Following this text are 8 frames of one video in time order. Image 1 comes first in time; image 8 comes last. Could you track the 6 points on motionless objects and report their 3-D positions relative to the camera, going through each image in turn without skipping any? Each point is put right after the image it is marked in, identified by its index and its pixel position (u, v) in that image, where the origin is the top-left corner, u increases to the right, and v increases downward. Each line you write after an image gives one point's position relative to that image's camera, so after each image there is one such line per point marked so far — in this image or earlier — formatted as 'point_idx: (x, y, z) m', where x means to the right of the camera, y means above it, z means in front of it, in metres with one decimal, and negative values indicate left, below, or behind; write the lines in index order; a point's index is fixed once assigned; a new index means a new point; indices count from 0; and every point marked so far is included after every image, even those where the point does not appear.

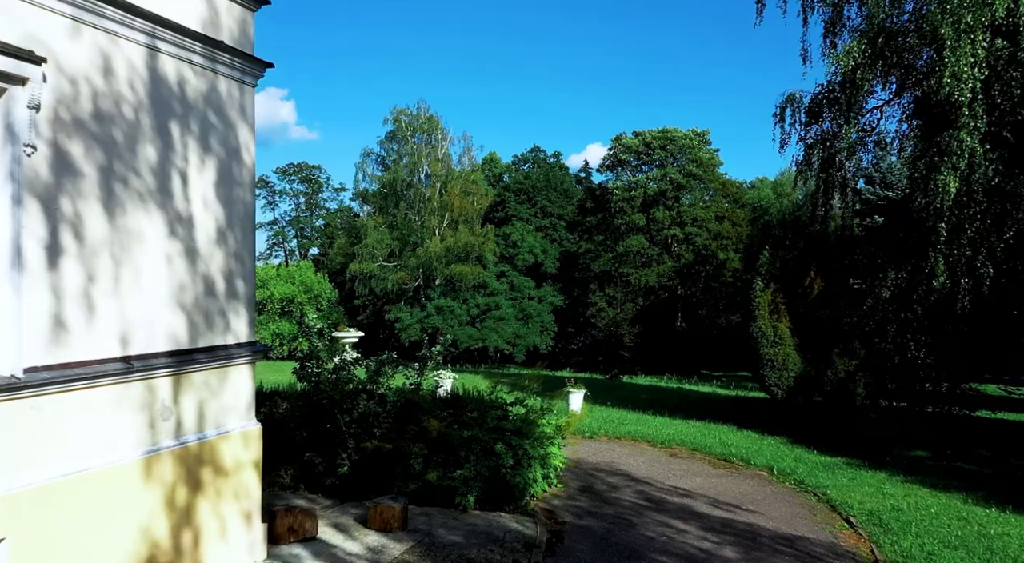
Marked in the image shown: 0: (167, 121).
0: (-2.3, +1.1, +5.1) m
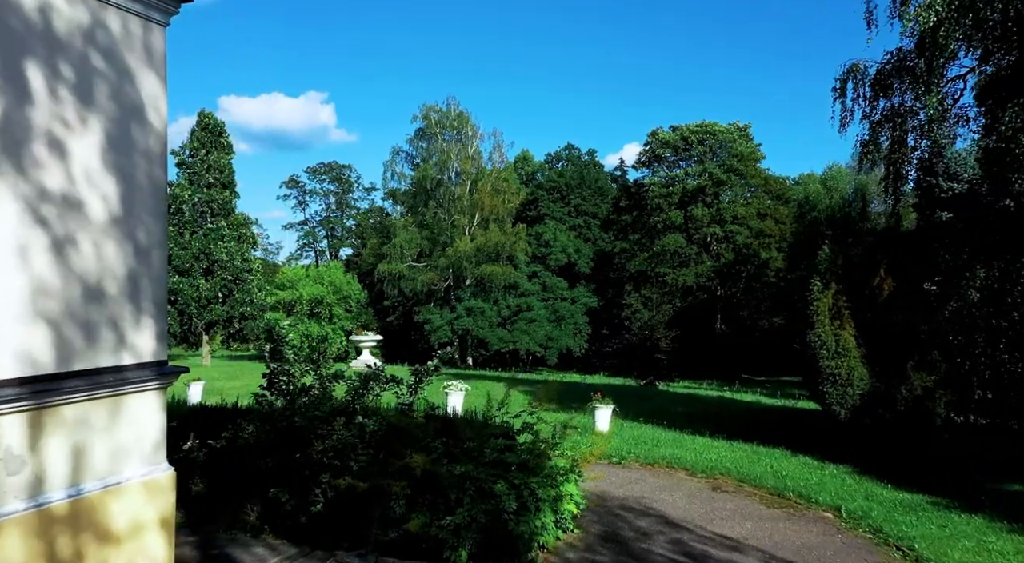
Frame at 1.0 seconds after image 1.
0: (-2.4, +1.1, +3.7) m
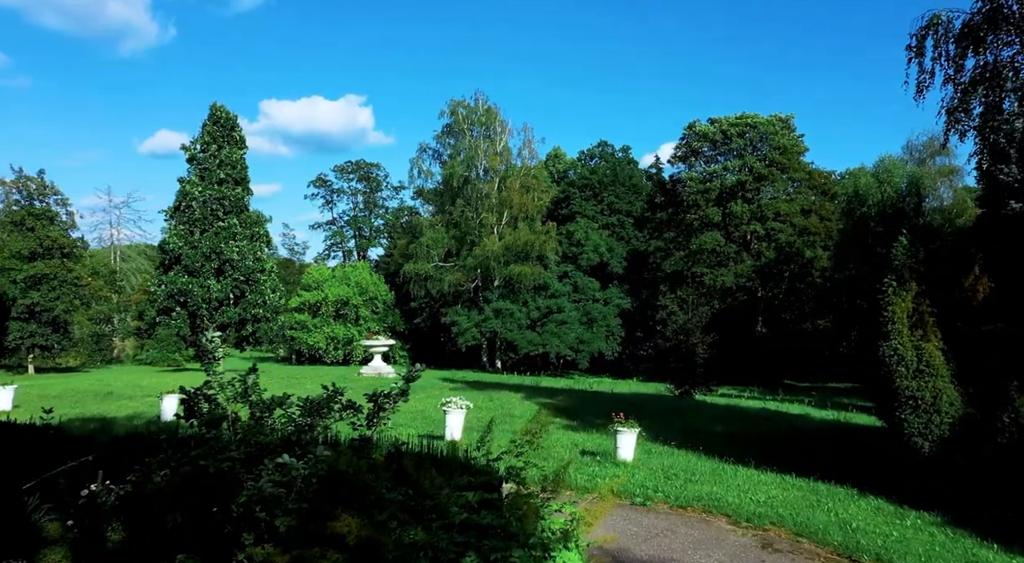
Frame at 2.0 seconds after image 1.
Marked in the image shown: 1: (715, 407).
0: (-2.7, +1.1, +2.1) m
1: (+5.2, -3.2, +19.5) m
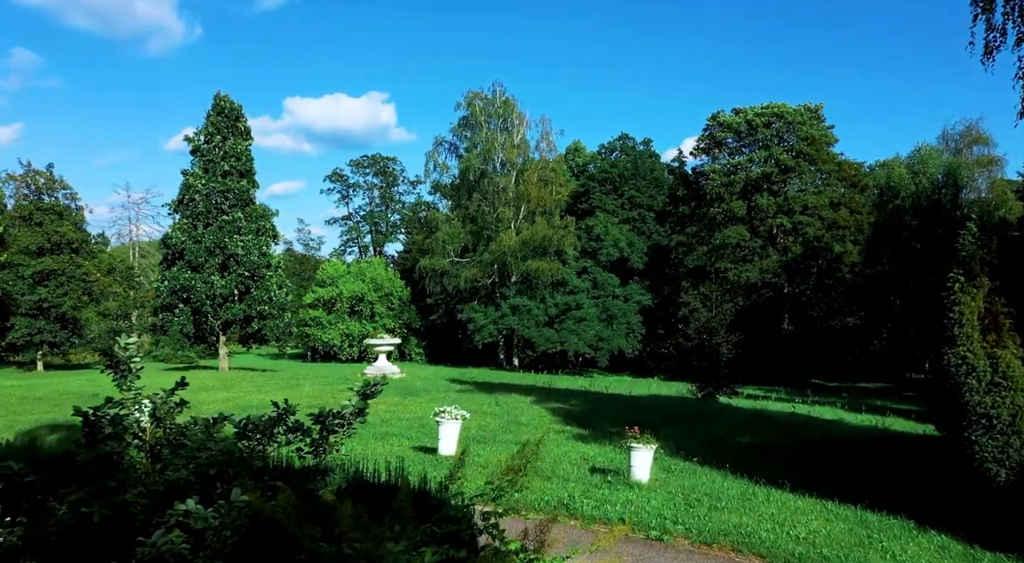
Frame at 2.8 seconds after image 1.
0: (-2.9, +1.1, +1.0) m
1: (+5.5, -3.1, +18.2) m
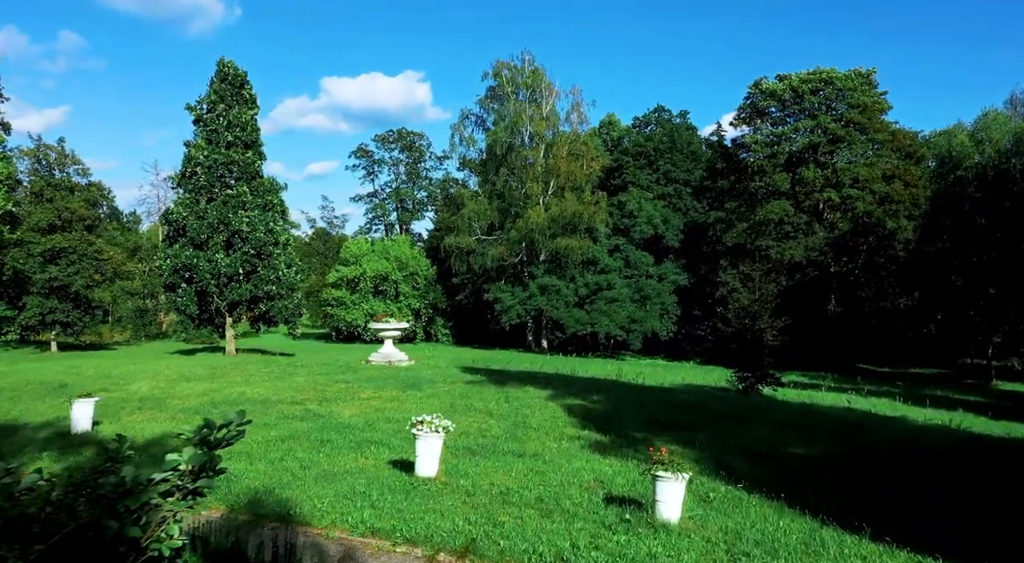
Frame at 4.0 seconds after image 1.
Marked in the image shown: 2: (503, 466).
0: (-3.4, +1.1, -0.8) m
1: (+5.8, -2.7, +16.1) m
2: (-0.1, -2.0, +8.3) m
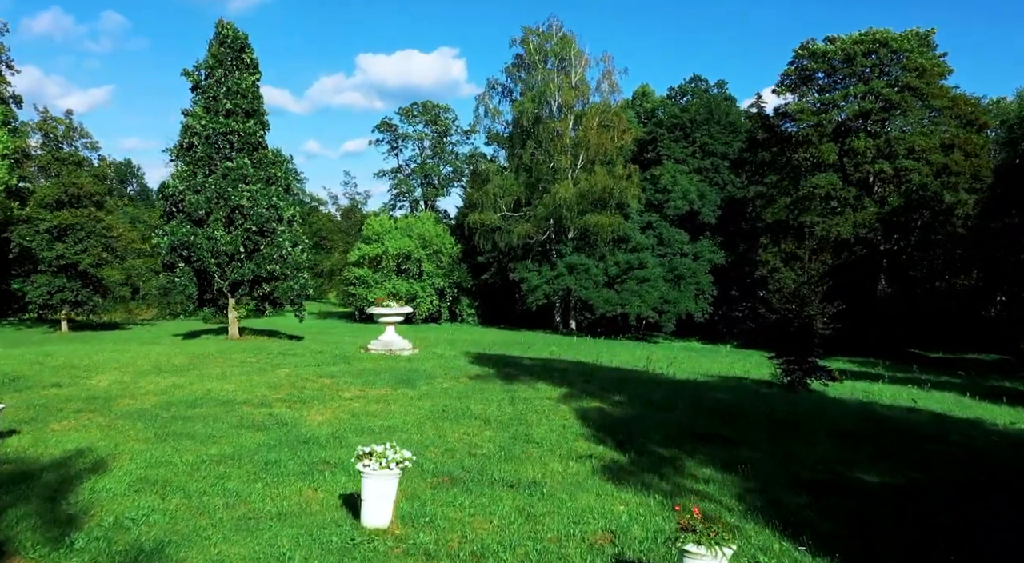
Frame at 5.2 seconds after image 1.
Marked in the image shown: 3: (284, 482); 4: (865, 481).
0: (-3.9, +1.0, -2.7) m
1: (+6.1, -2.3, +13.9) m
2: (-0.2, -1.9, +6.4) m
3: (-2.1, -1.8, +6.8) m
4: (+3.8, -2.1, +8.0) m
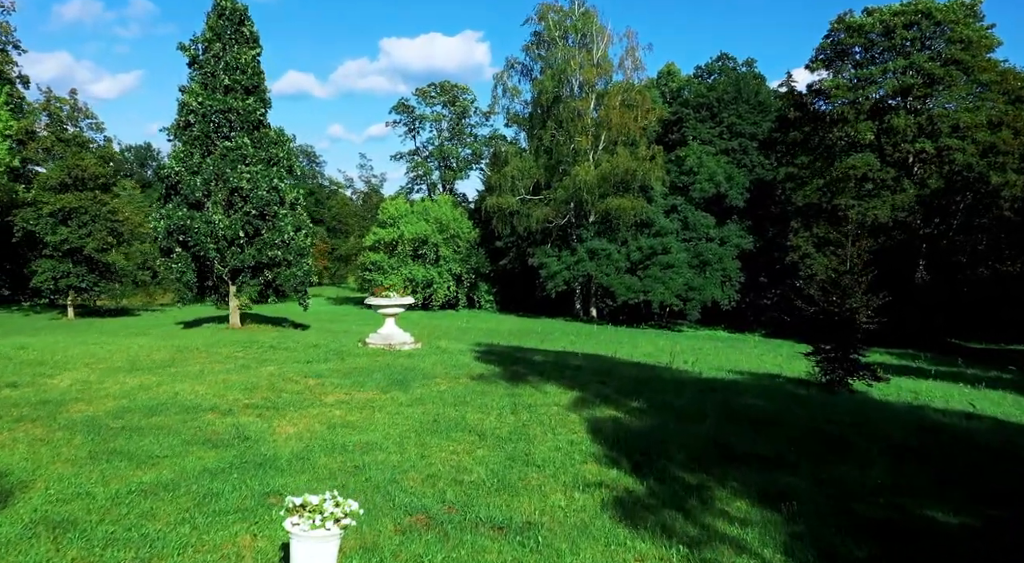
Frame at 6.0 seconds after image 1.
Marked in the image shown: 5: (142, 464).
0: (-4.3, +0.8, -4.0) m
1: (+6.2, -2.1, +12.4) m
2: (-0.3, -1.9, +5.1) m
3: (-2.2, -1.8, +5.5) m
4: (+3.7, -2.1, +6.5) m
5: (-3.4, -1.7, +6.9) m
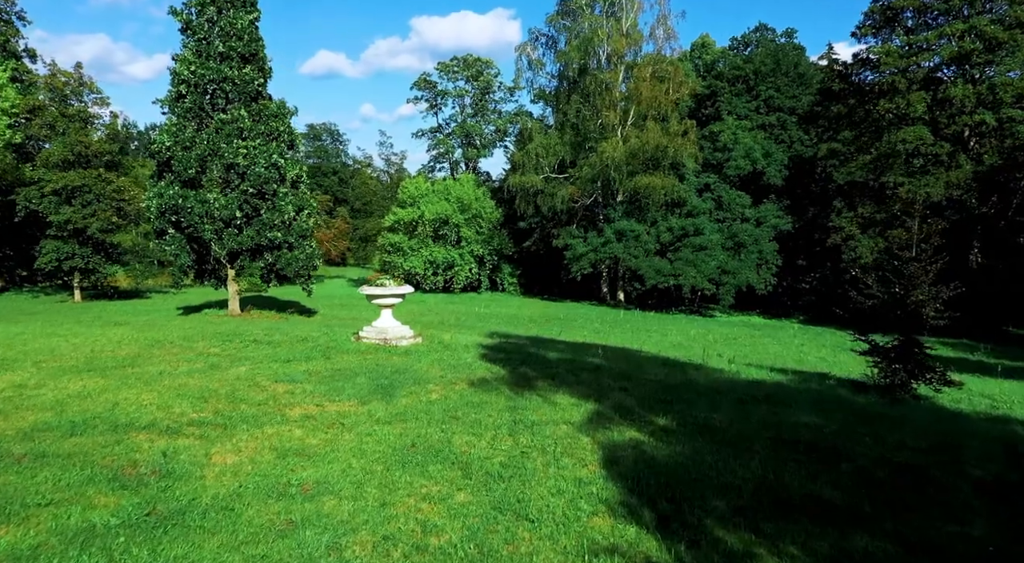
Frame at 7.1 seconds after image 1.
0: (-4.8, +0.6, -5.6) m
1: (+6.3, -2.0, +10.4) m
2: (-0.5, -1.9, +3.4) m
3: (-2.3, -1.8, +3.9) m
4: (+3.6, -2.1, +4.6) m
5: (-3.5, -1.6, +5.3) m
